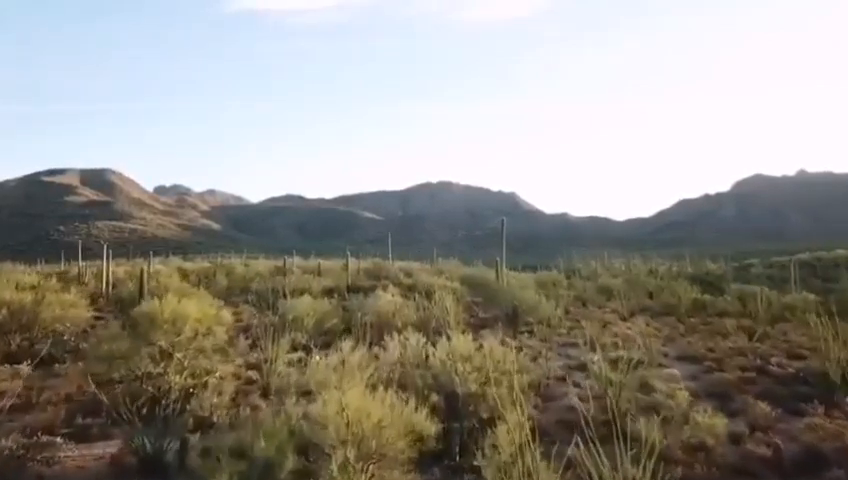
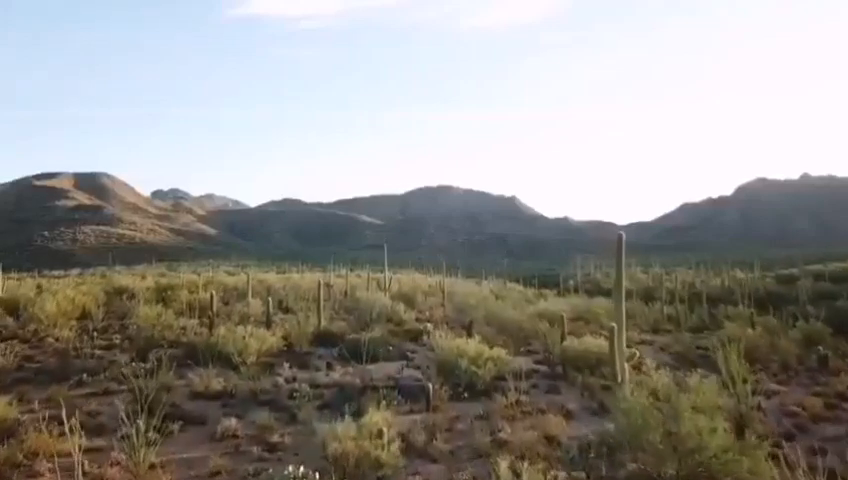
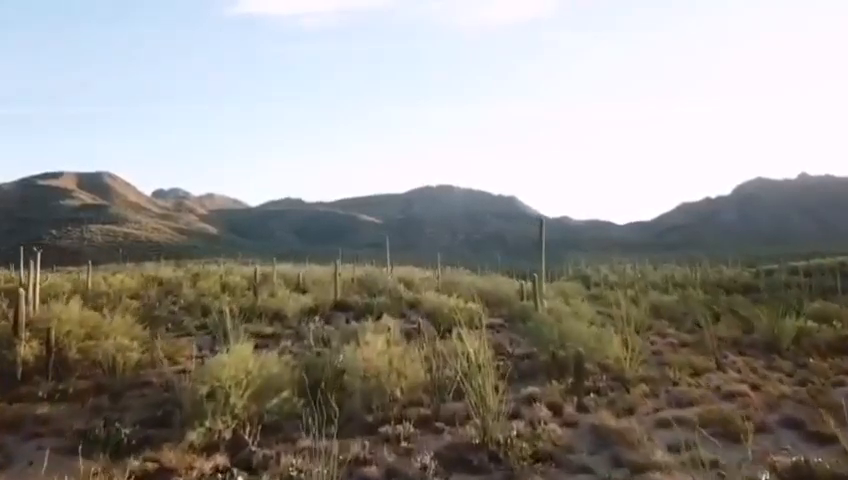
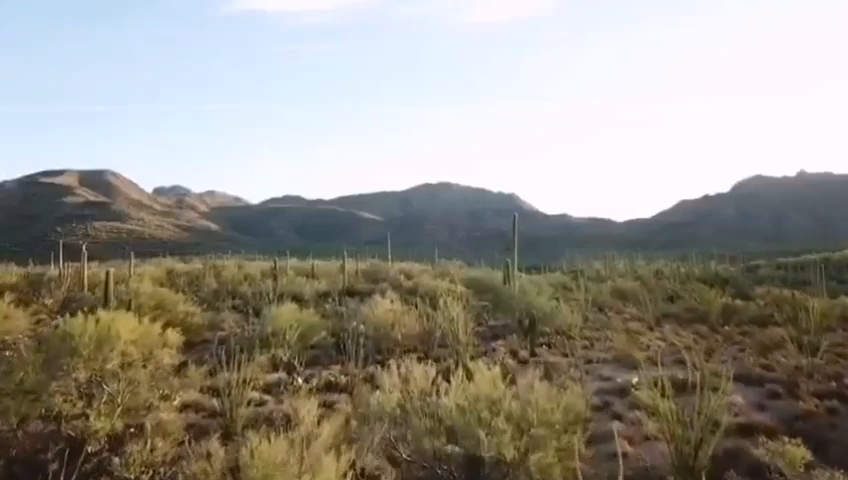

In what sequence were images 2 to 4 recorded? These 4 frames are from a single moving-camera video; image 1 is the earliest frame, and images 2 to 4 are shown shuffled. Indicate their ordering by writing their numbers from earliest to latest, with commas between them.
4, 3, 2
